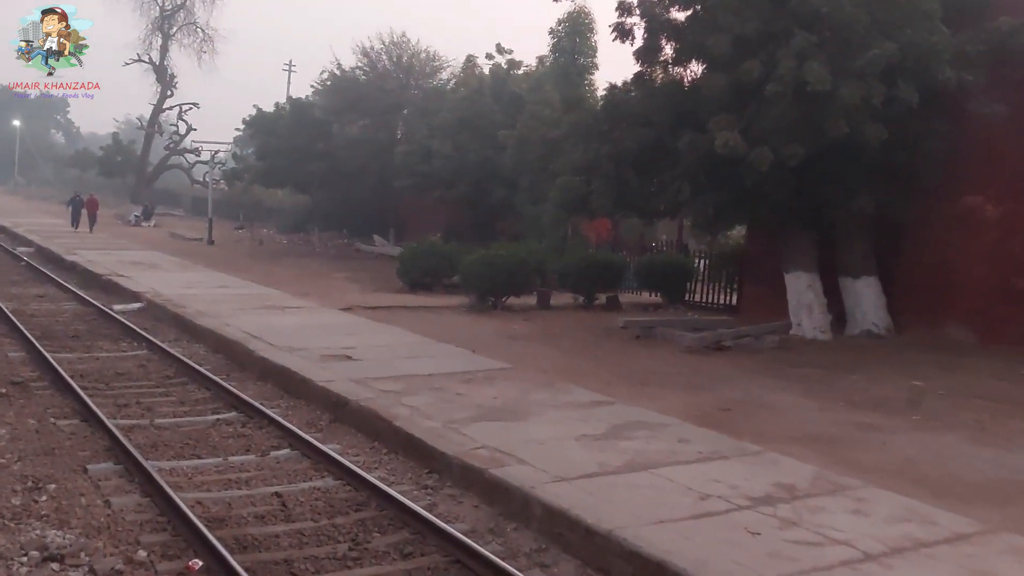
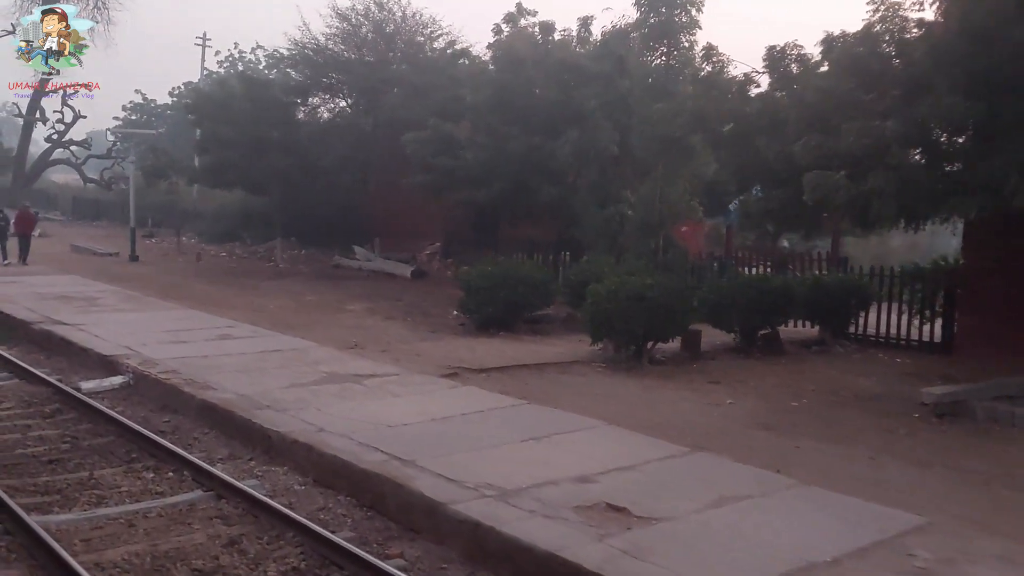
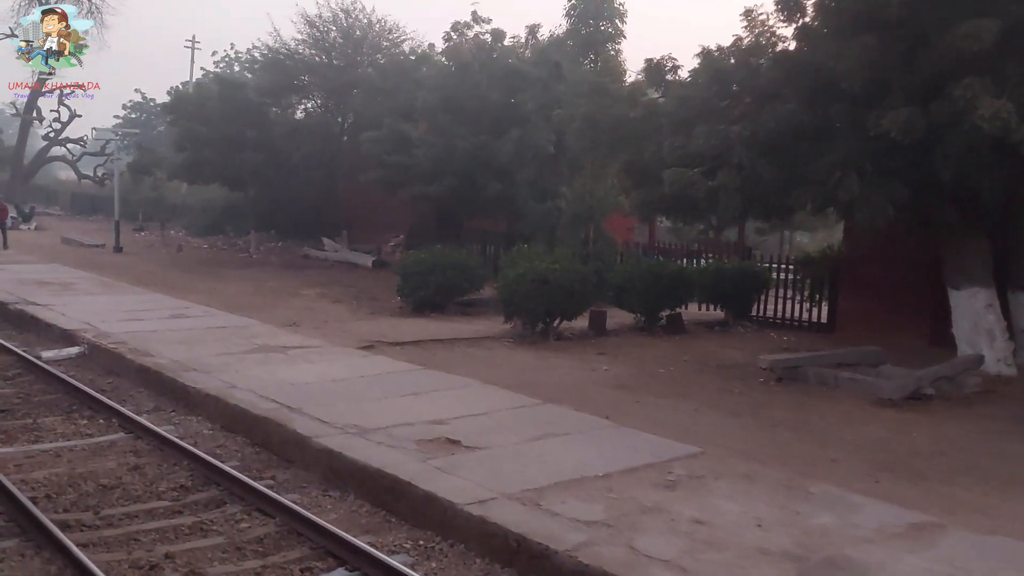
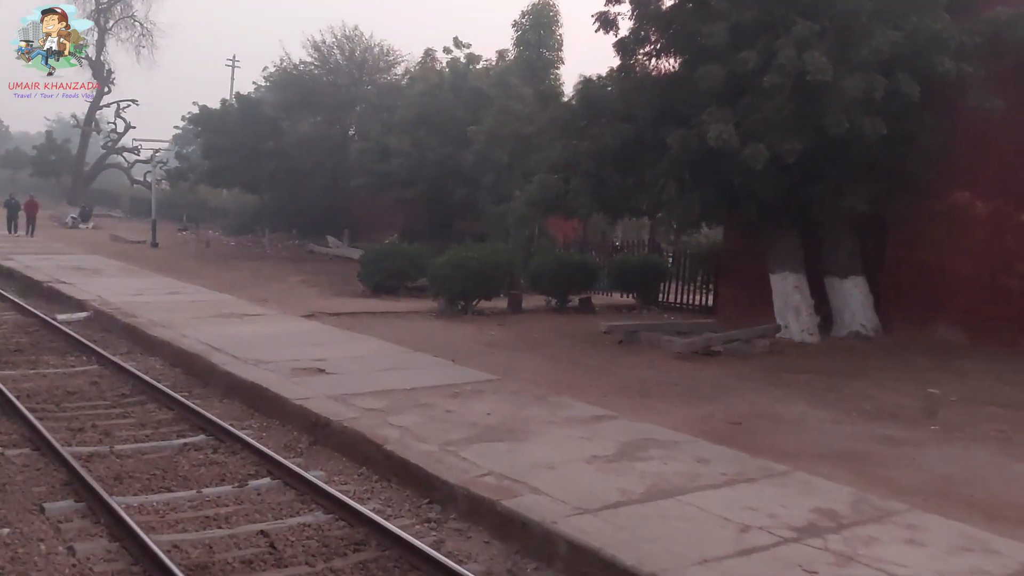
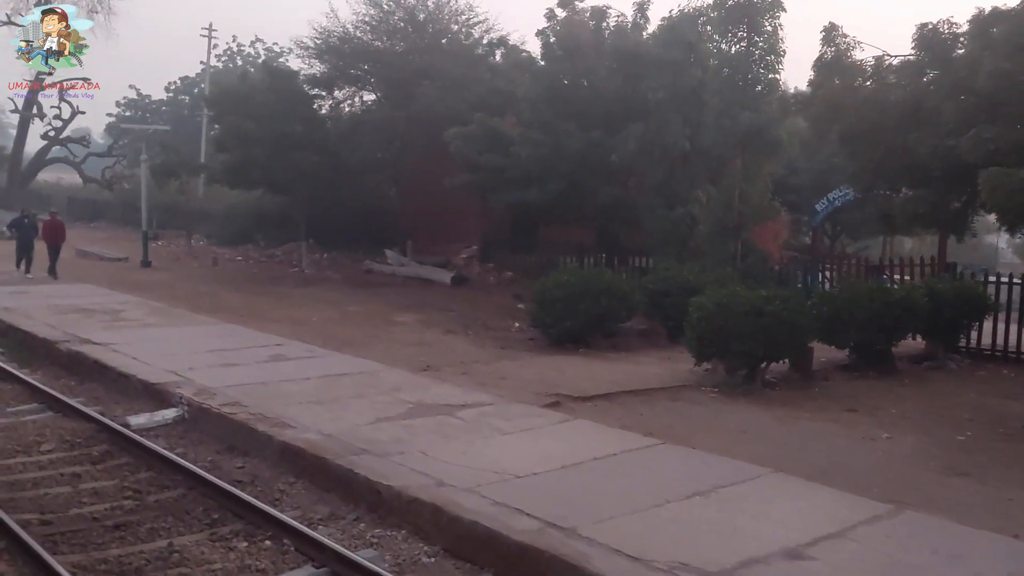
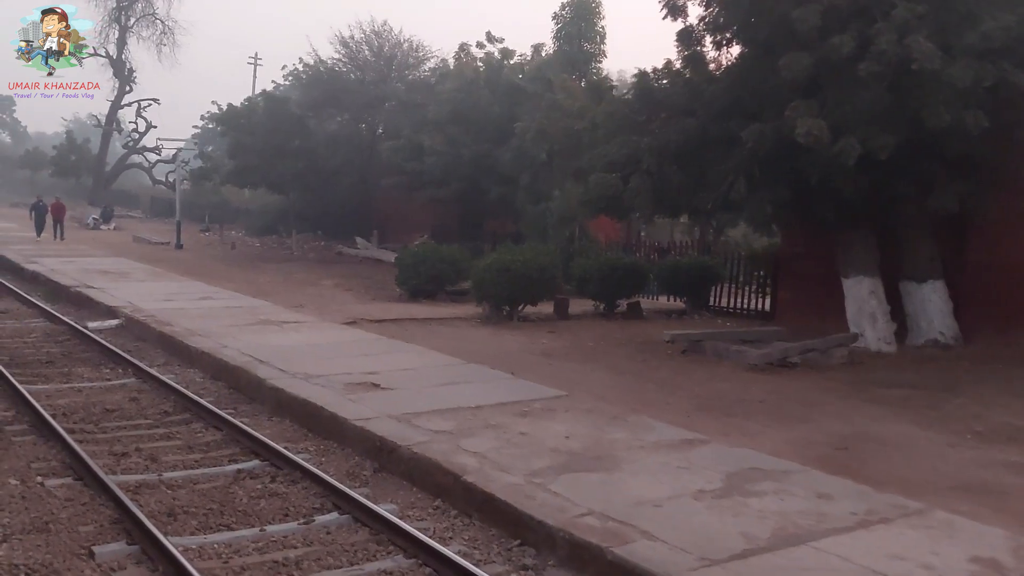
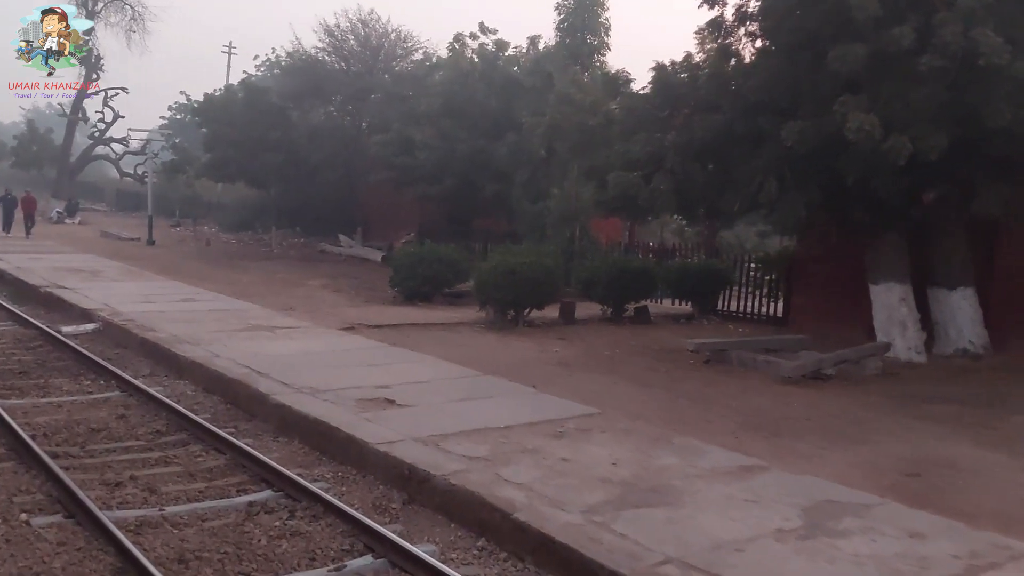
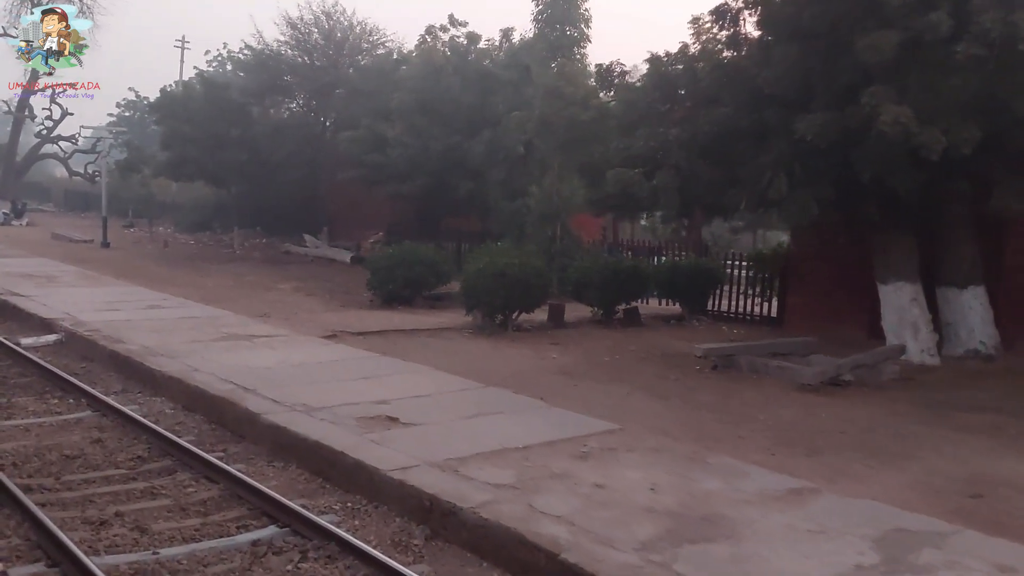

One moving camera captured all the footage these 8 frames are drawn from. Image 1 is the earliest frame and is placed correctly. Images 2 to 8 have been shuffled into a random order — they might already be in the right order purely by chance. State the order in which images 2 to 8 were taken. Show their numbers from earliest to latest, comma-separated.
4, 6, 7, 8, 3, 2, 5
